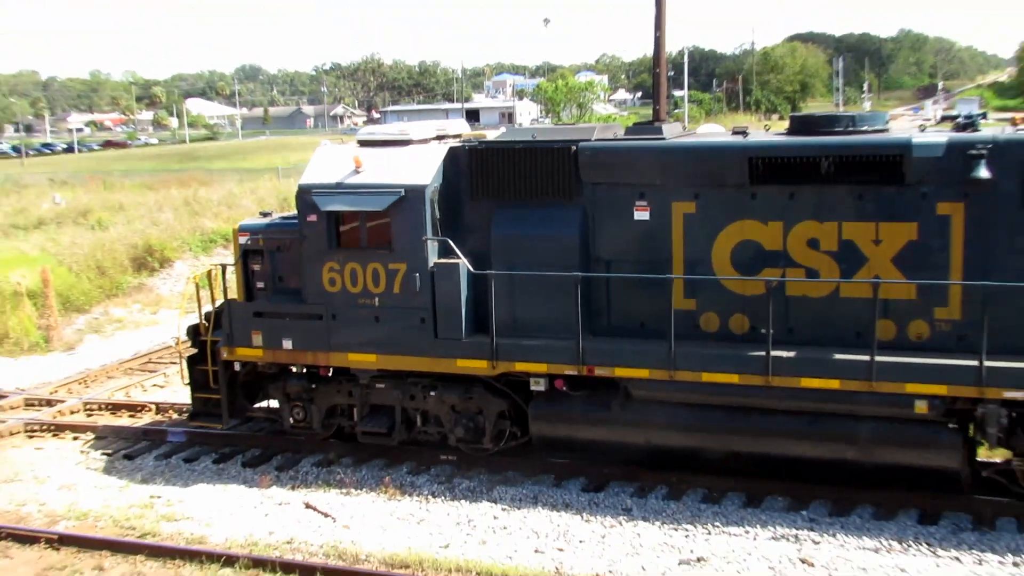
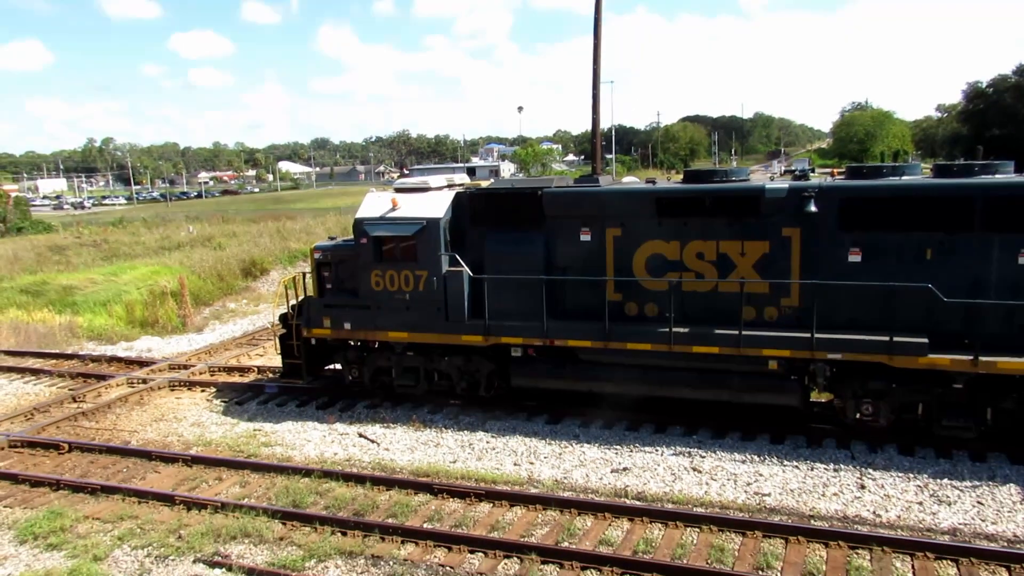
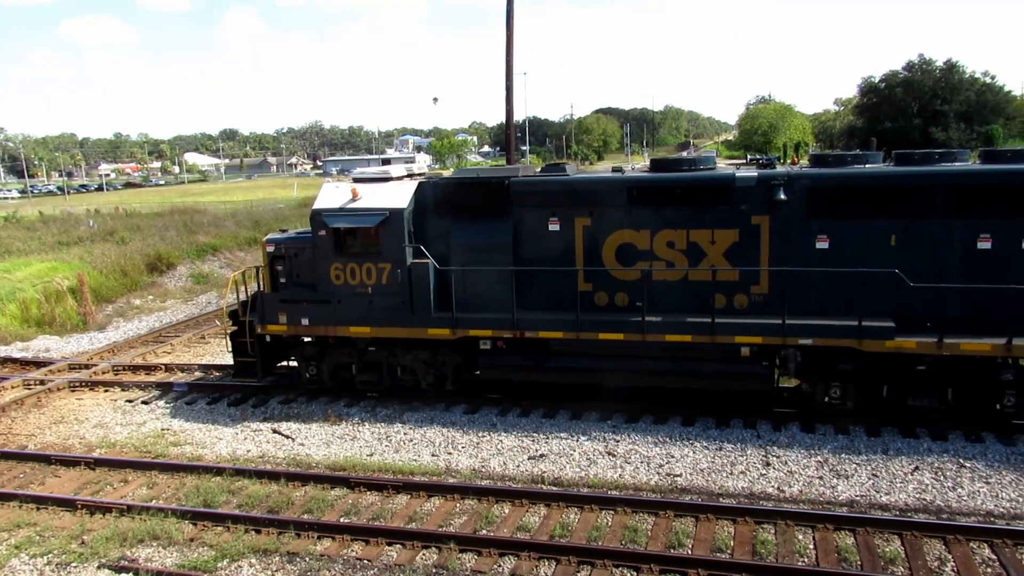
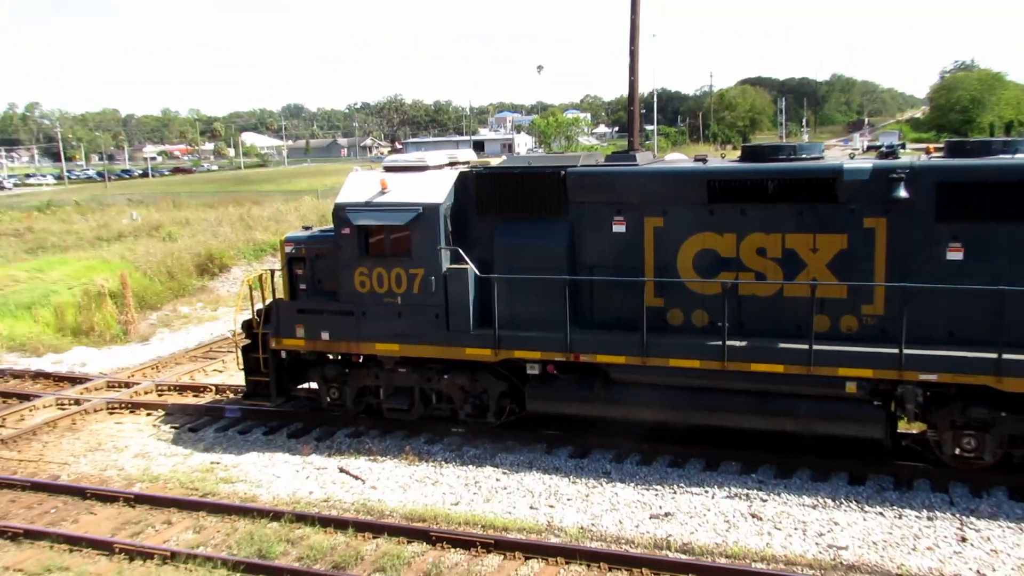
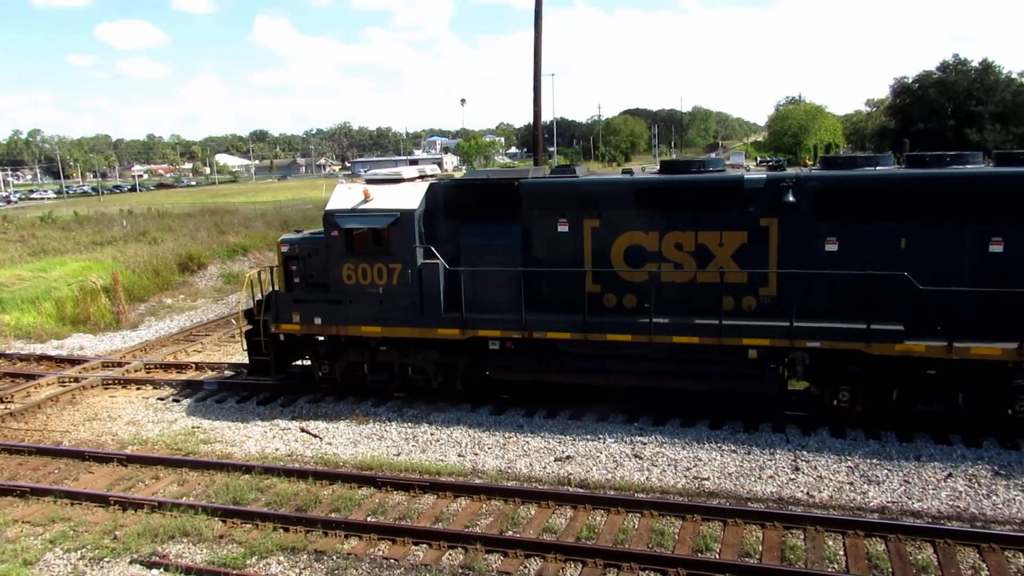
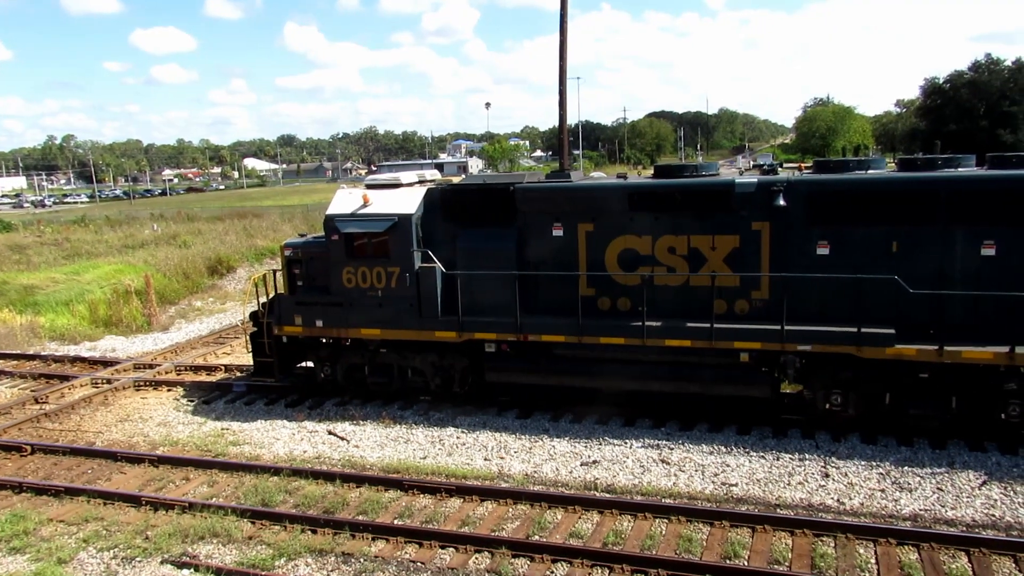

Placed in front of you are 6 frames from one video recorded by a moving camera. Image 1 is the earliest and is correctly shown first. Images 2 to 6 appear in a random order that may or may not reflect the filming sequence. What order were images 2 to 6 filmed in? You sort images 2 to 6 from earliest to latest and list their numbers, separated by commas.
4, 2, 6, 5, 3
